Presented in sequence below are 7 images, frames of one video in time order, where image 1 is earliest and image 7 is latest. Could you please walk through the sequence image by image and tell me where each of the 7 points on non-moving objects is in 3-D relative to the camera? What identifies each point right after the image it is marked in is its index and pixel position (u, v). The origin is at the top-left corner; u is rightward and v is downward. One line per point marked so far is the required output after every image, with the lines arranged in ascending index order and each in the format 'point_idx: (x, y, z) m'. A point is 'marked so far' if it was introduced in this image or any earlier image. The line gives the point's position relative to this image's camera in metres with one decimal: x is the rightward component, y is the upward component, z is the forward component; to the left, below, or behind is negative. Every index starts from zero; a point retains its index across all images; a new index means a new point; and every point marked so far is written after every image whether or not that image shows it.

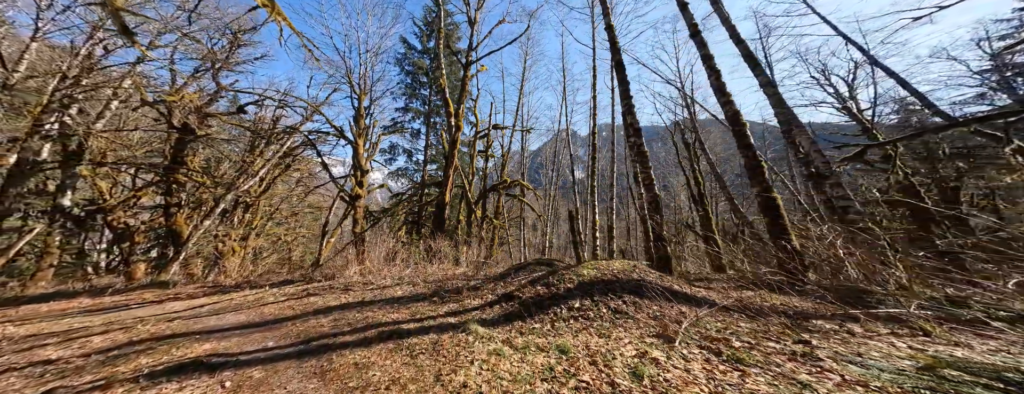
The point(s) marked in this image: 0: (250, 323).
0: (-3.1, -1.5, +3.3) m
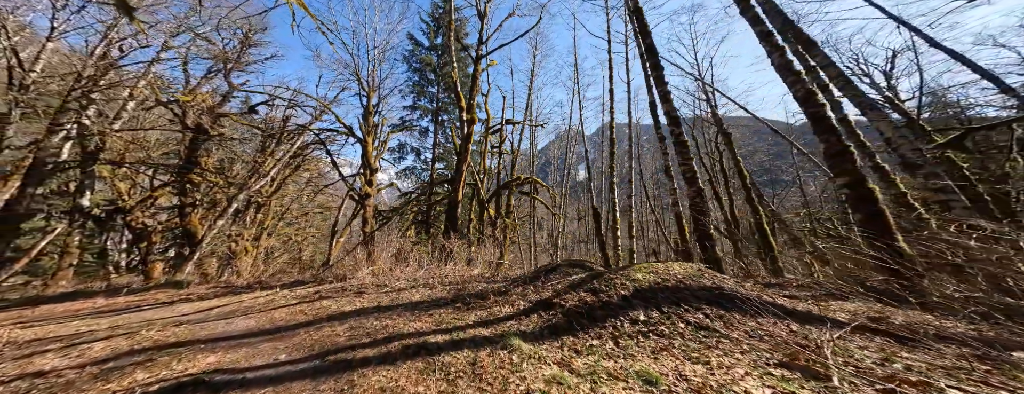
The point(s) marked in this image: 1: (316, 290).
0: (-2.7, -1.4, +3.1) m
1: (-3.9, -1.8, +5.4) m
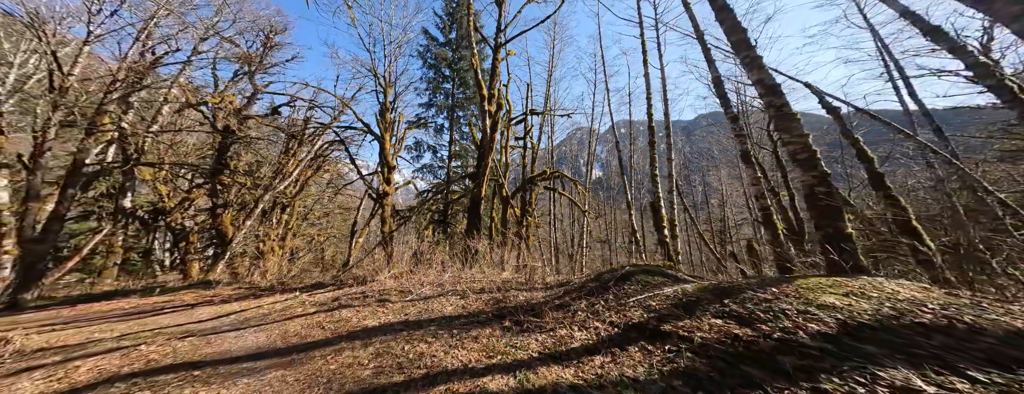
0: (-2.2, -1.4, +2.6) m
1: (-3.3, -1.8, +5.0) m
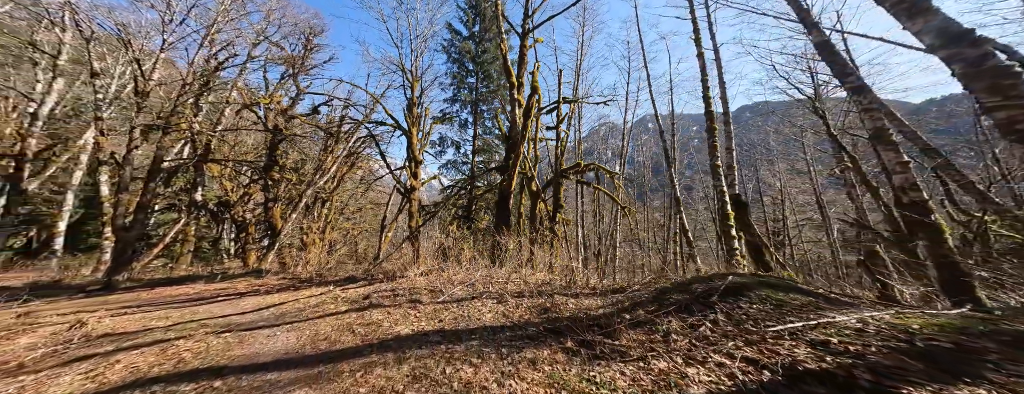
0: (-1.7, -1.3, +2.3) m
1: (-2.5, -1.6, +4.8) m
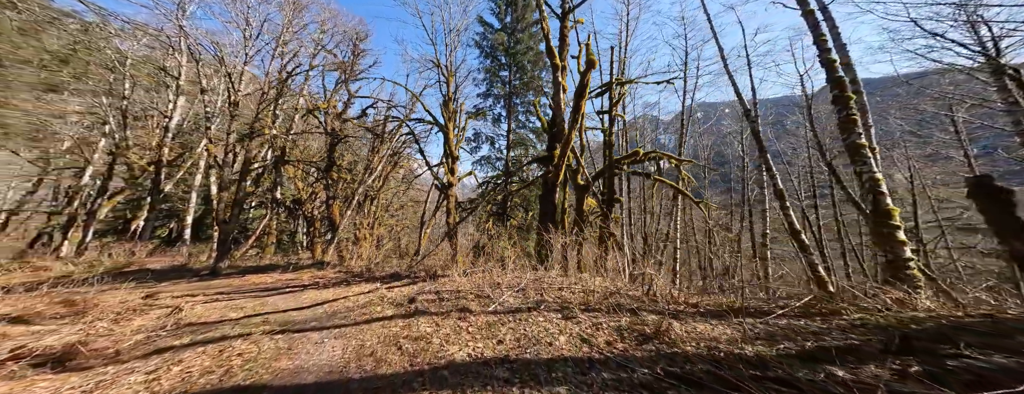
0: (-1.1, -1.2, +1.9) m
1: (-1.5, -1.5, +4.5) m
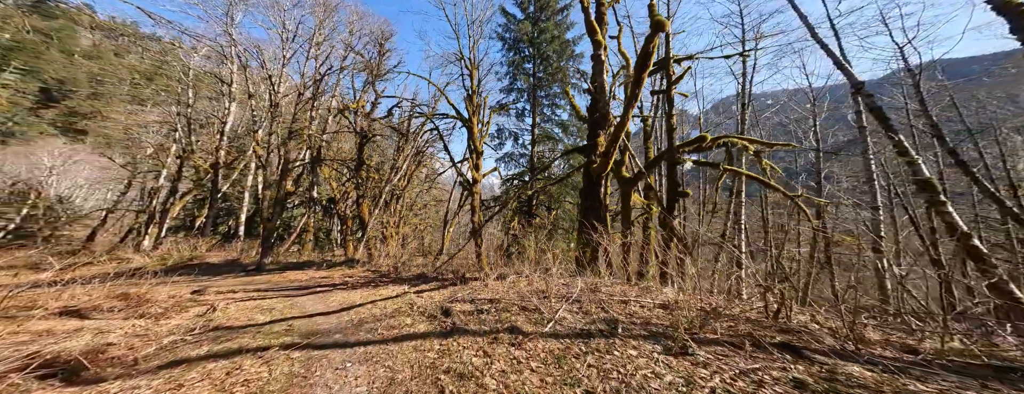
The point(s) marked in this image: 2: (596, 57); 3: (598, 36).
0: (-0.7, -1.1, +1.3) m
1: (-0.8, -1.4, +3.9) m
2: (+2.3, +3.3, +6.9) m
3: (+2.1, +3.7, +6.7) m
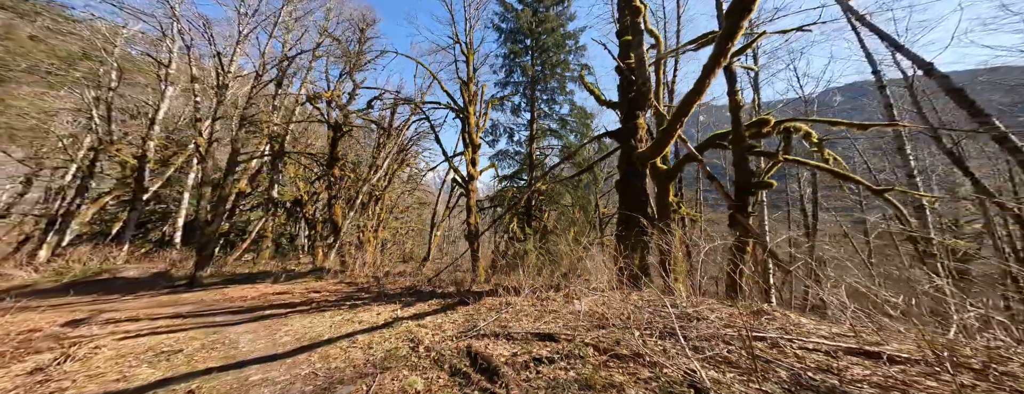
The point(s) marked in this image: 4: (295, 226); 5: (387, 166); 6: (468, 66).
0: (+0.1, -0.9, -0.1) m
1: (-0.3, -1.2, +2.5) m
2: (+2.6, +3.4, +5.9) m
3: (+2.4, +3.8, +5.6) m
4: (-9.4, -1.3, +11.8) m
5: (-3.6, +1.3, +9.3) m
6: (-1.3, +4.6, +9.6) m
